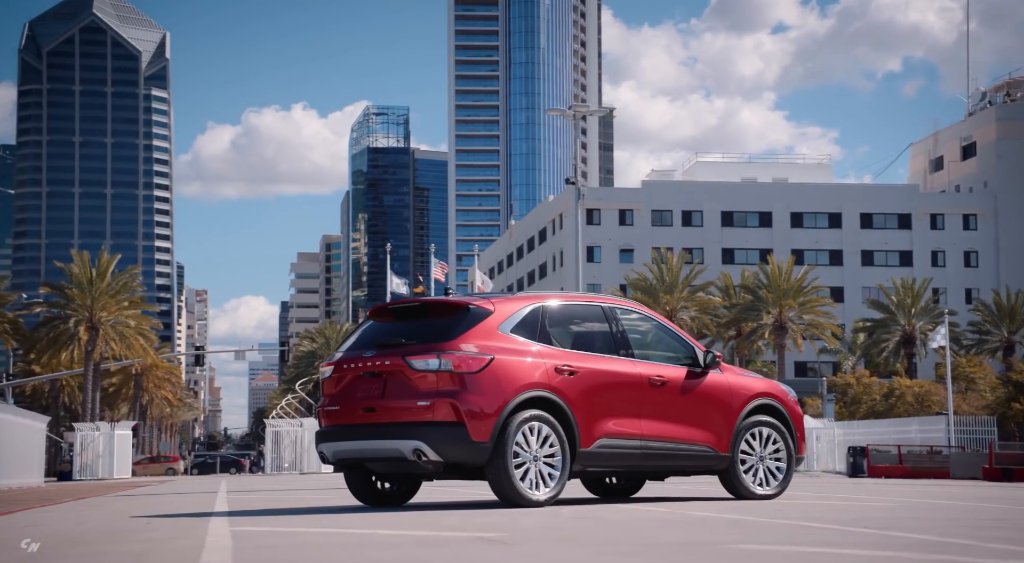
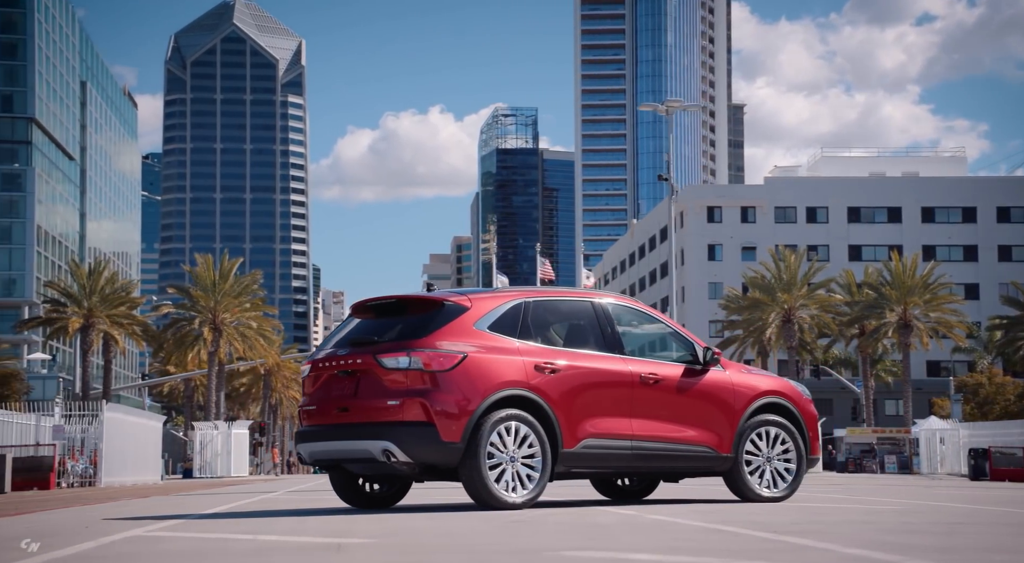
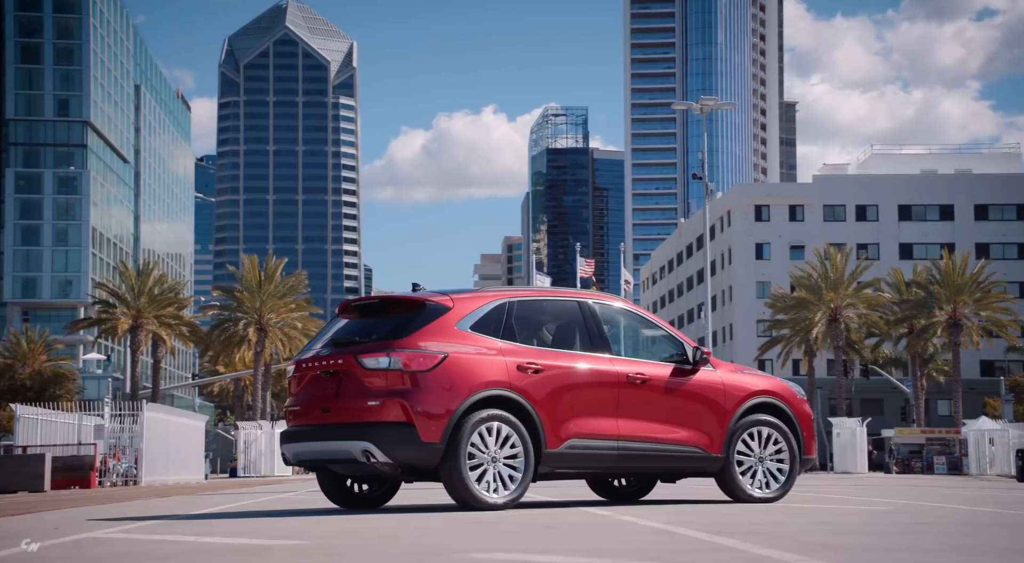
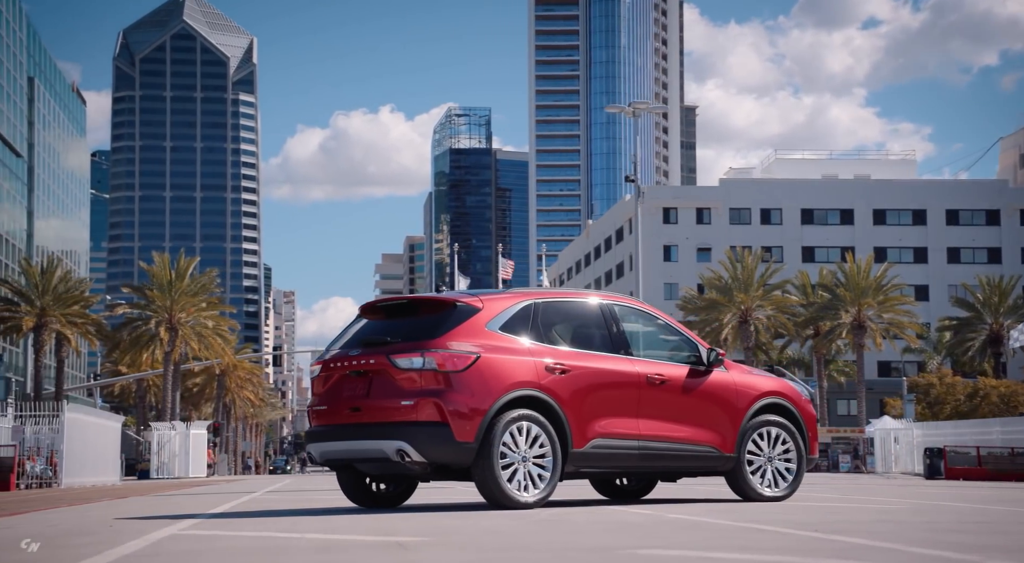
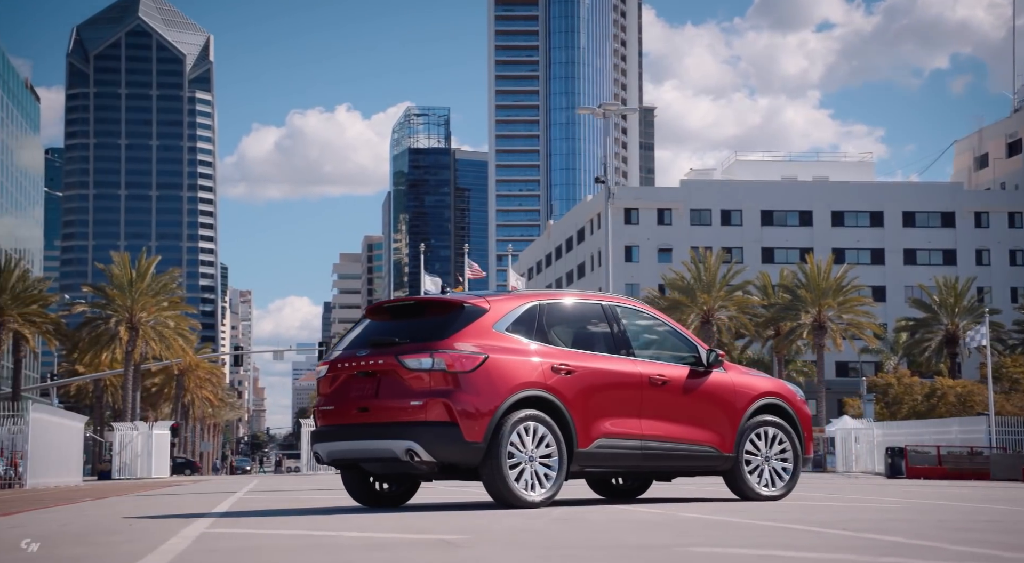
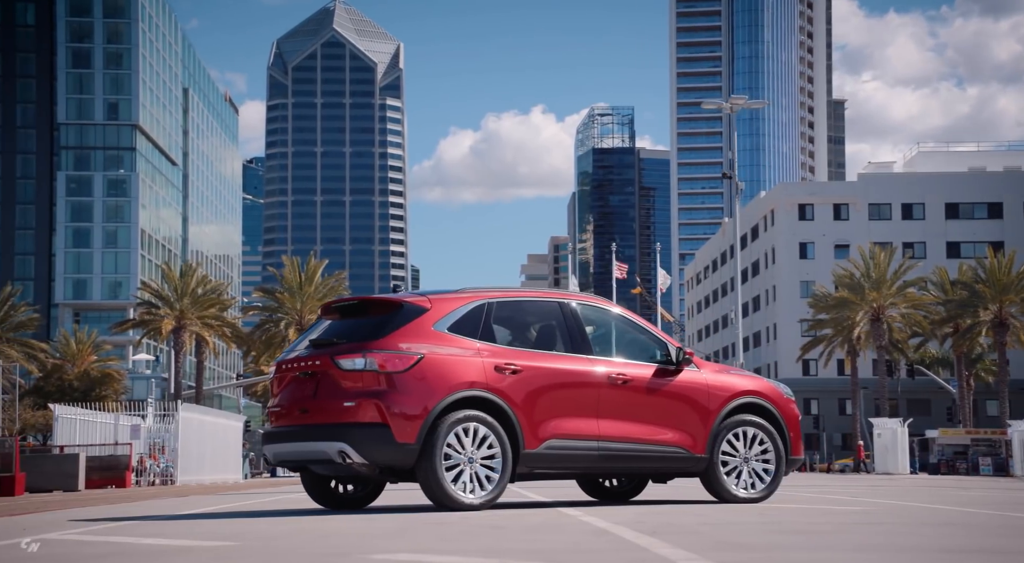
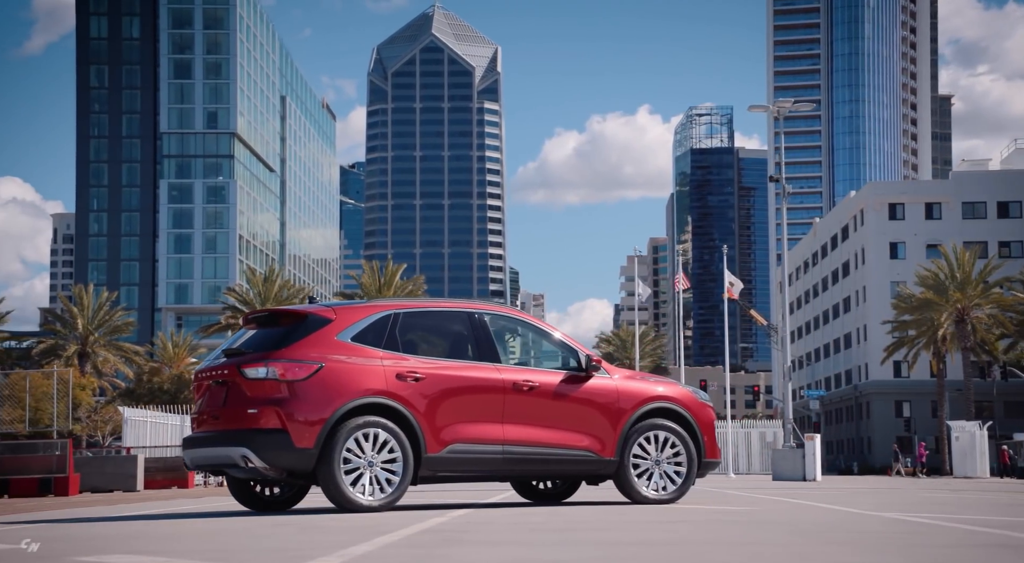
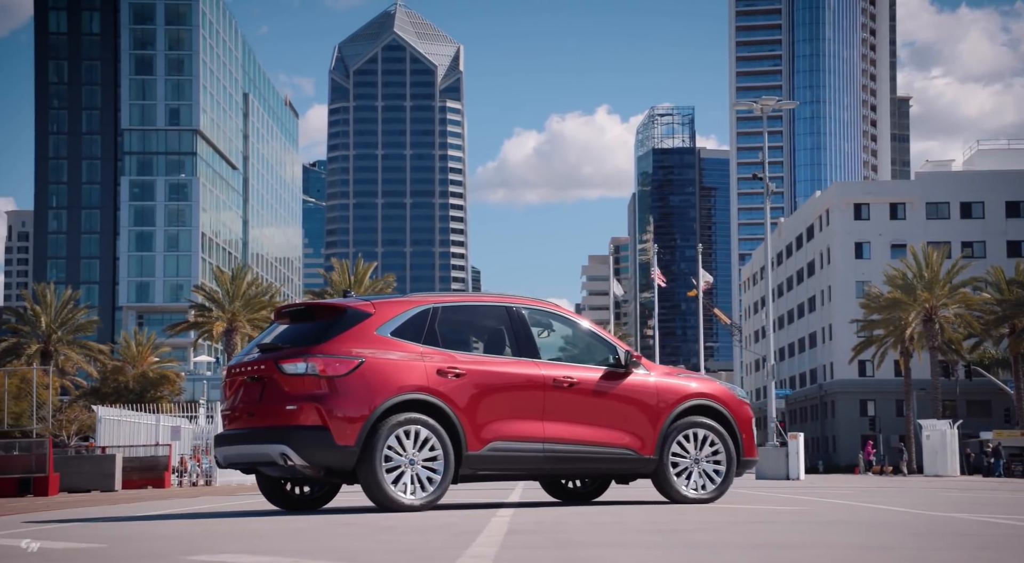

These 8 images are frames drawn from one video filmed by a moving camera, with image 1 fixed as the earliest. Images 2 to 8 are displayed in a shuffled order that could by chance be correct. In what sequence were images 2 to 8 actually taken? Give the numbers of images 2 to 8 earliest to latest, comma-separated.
5, 4, 2, 3, 6, 8, 7
